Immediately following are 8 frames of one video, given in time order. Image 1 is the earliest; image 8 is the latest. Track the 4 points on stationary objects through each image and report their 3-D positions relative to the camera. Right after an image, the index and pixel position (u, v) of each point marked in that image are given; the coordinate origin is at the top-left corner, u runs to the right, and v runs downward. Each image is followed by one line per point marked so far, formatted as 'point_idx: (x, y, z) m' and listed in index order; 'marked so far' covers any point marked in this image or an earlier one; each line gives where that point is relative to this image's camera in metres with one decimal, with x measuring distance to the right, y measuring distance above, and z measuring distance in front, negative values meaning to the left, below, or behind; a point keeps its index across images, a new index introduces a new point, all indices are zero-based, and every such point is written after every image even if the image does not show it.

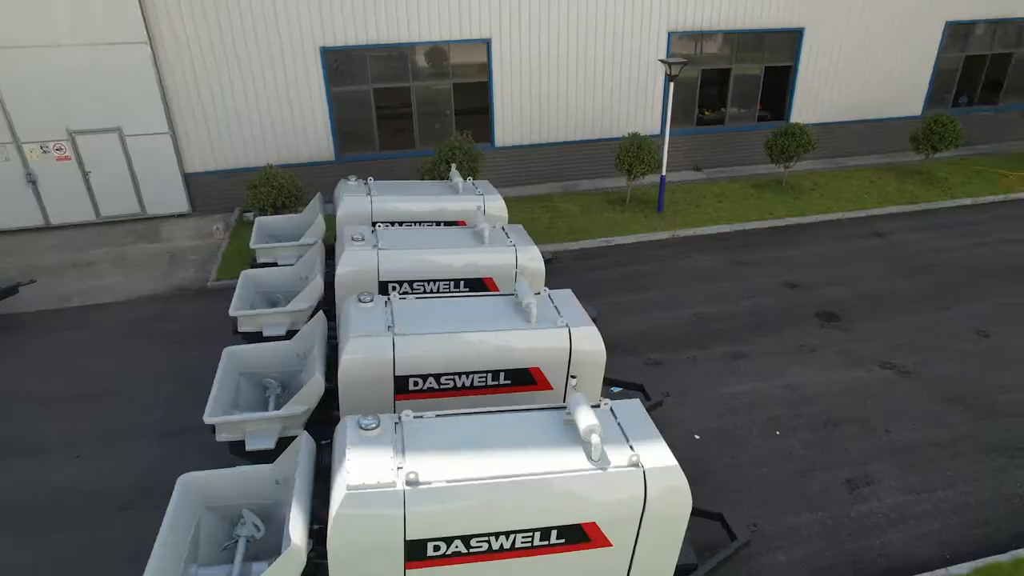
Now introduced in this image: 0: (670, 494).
0: (+1.2, -1.5, +4.7) m
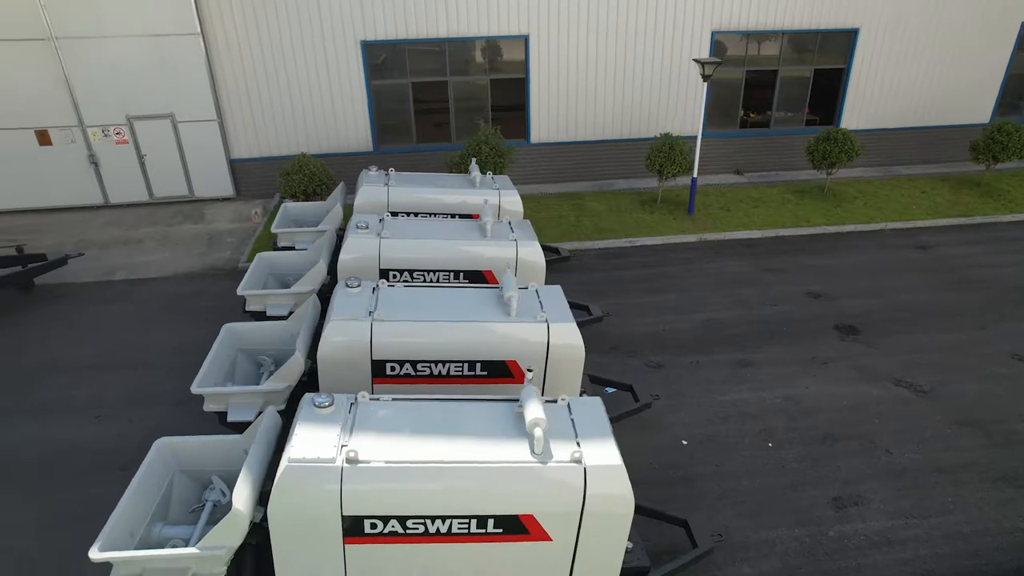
0: (+0.7, -1.5, +4.7) m
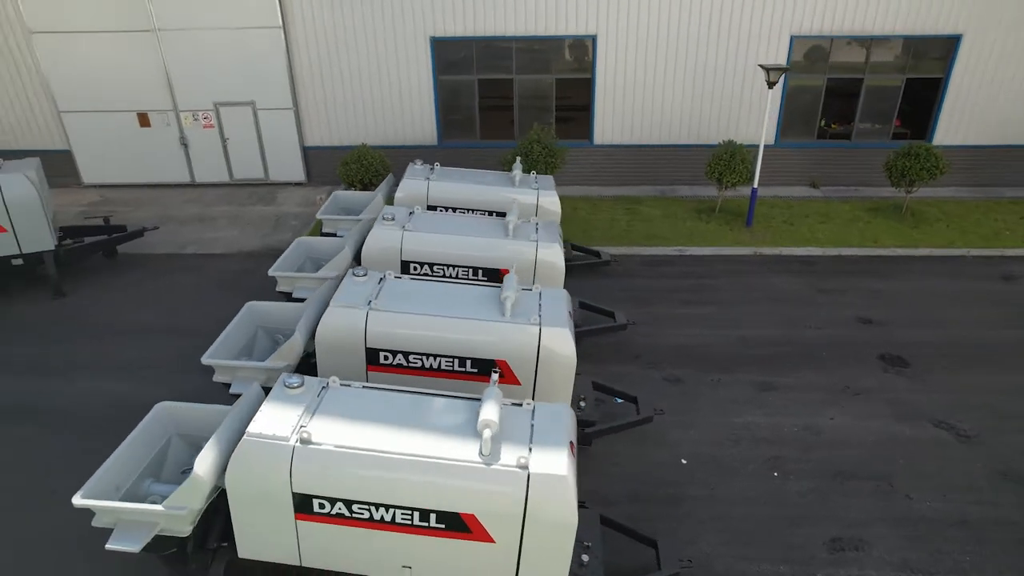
0: (+0.3, -1.5, +4.6) m
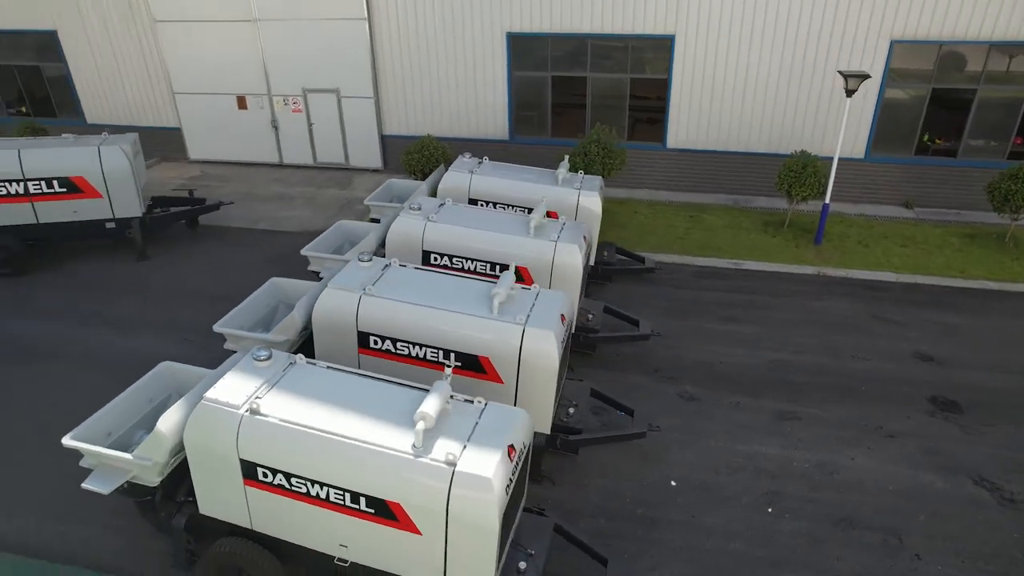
0: (-0.3, -1.5, +4.6) m
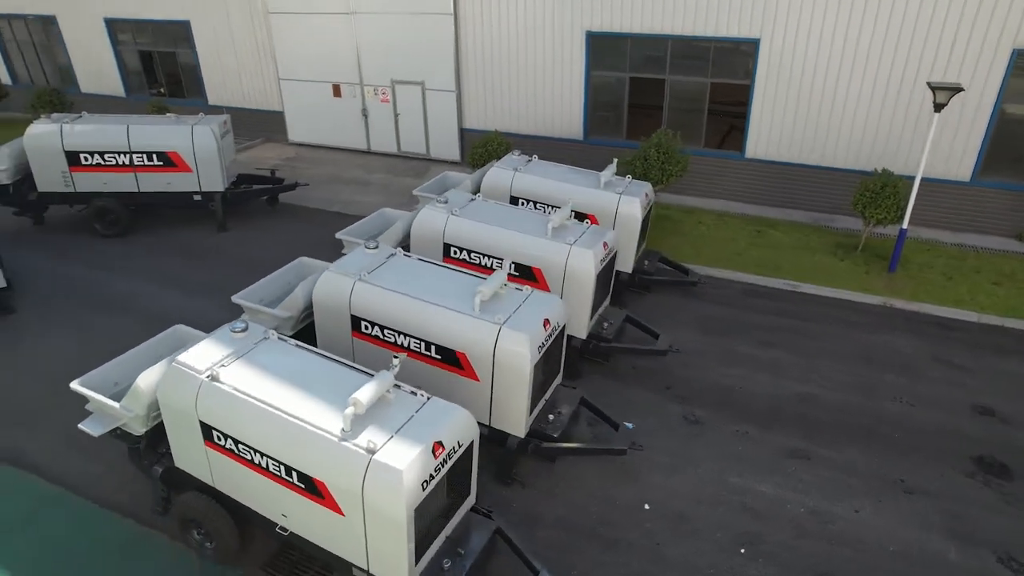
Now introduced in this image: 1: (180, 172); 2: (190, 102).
0: (-0.9, -1.5, +4.6) m
1: (-6.5, +2.3, +12.5) m
2: (-9.8, +5.7, +19.7) m
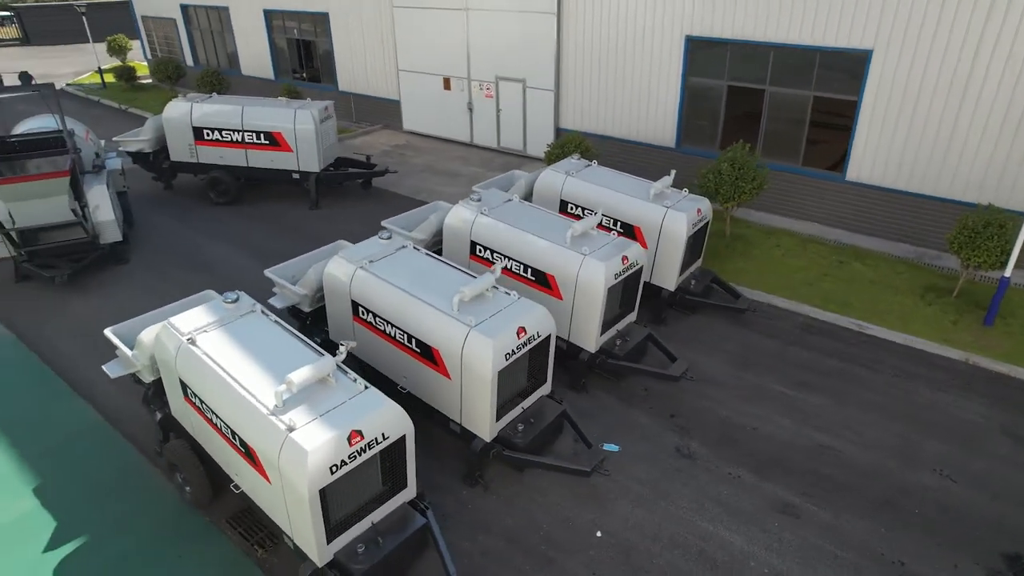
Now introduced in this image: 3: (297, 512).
0: (-1.7, -1.4, +4.9) m
1: (-4.9, +2.9, +13.8) m
2: (-6.2, +6.6, +21.4) m
3: (-1.7, -1.8, +5.1) m
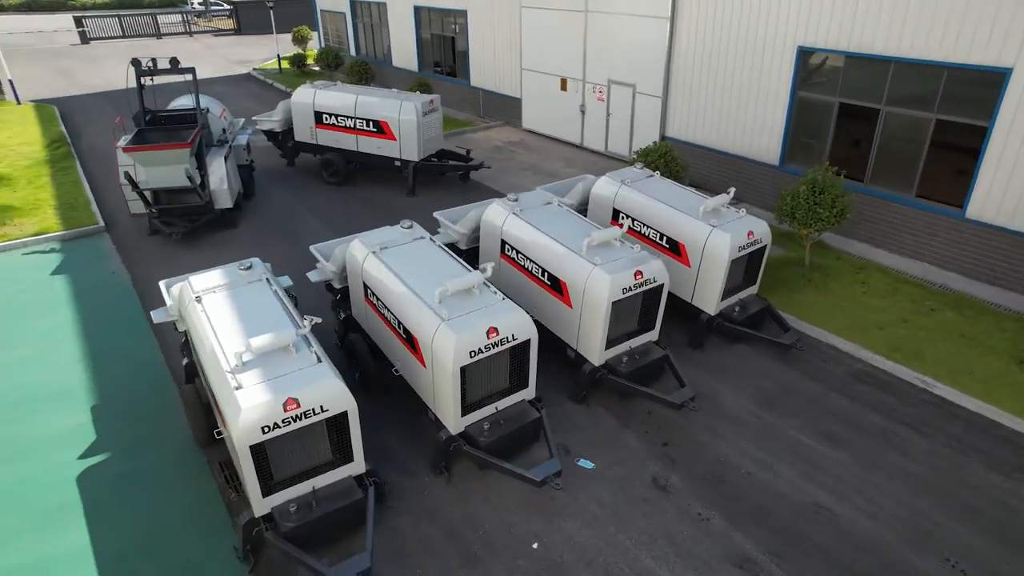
0: (-2.4, -1.2, +5.4) m
1: (-2.9, +3.4, +14.7) m
2: (-1.9, +7.1, +22.4) m
3: (-2.4, -1.5, +5.7) m
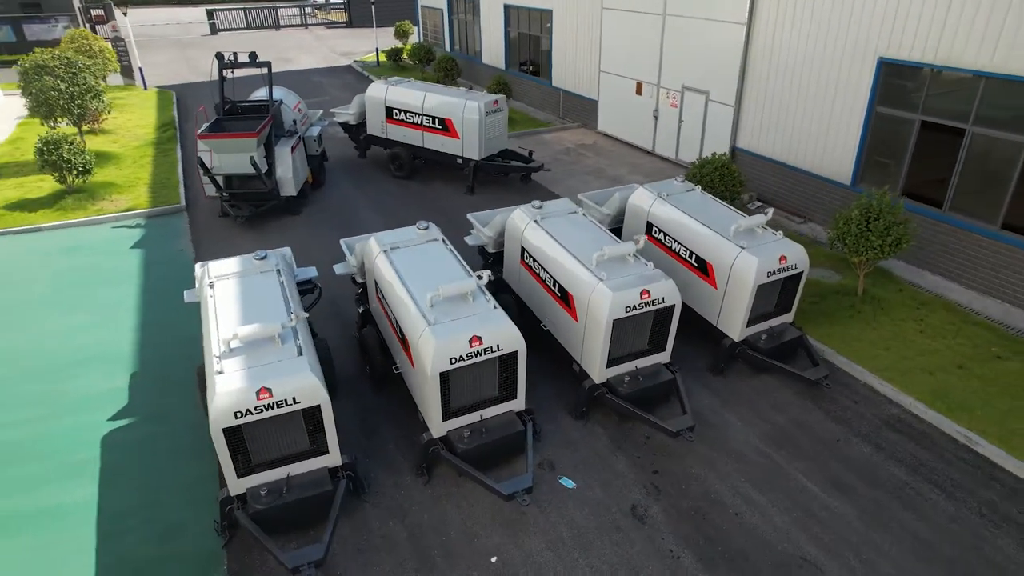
0: (-2.7, -1.1, +5.8) m
1: (-1.5, +3.5, +15.0) m
2: (+1.0, +7.2, +22.4) m
3: (-2.8, -1.5, +6.0) m
